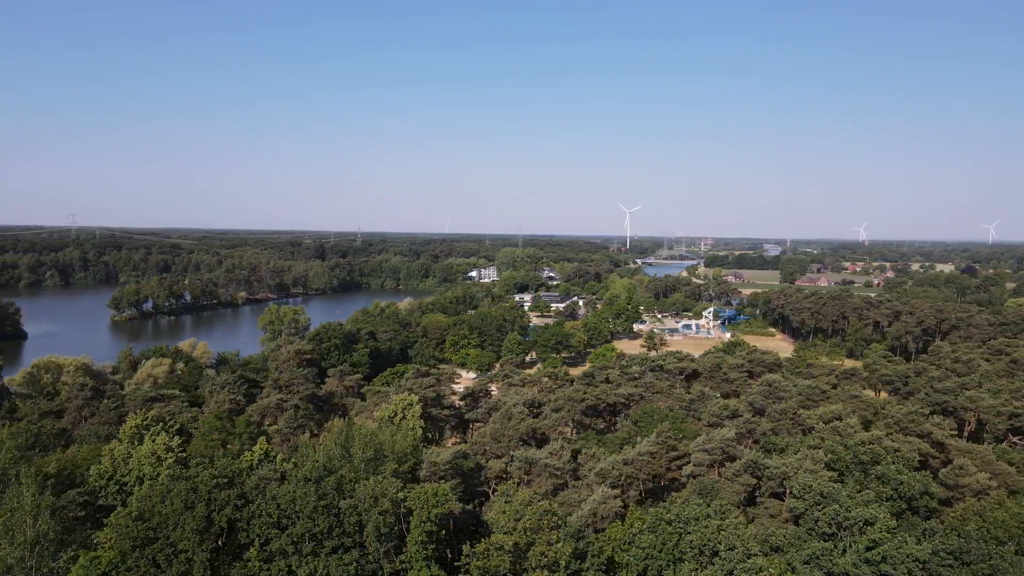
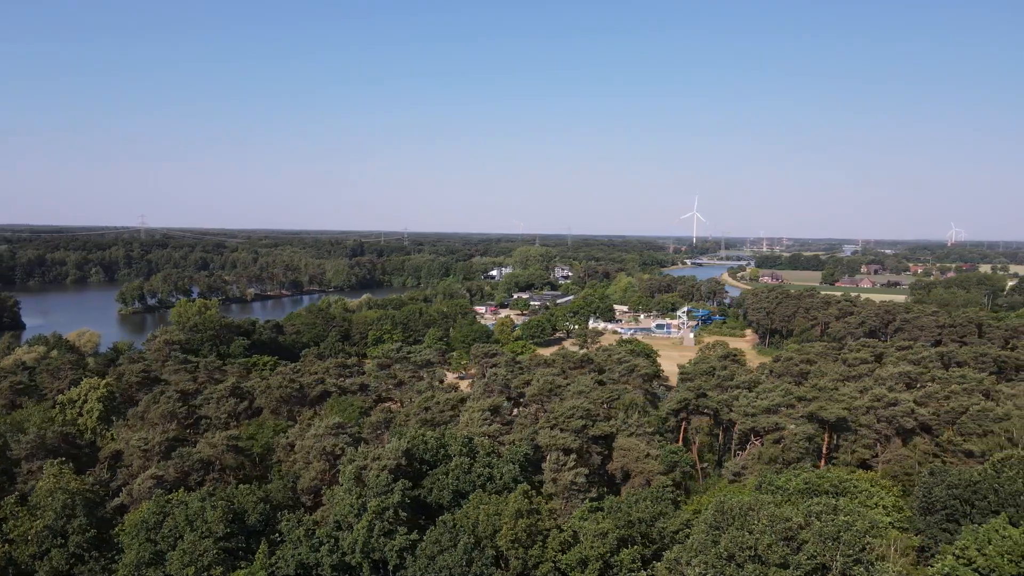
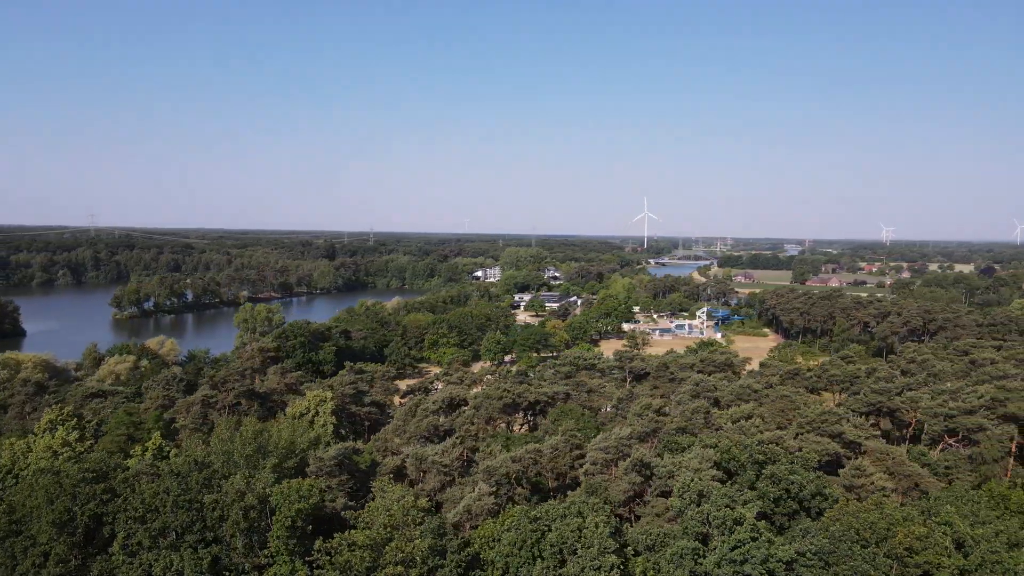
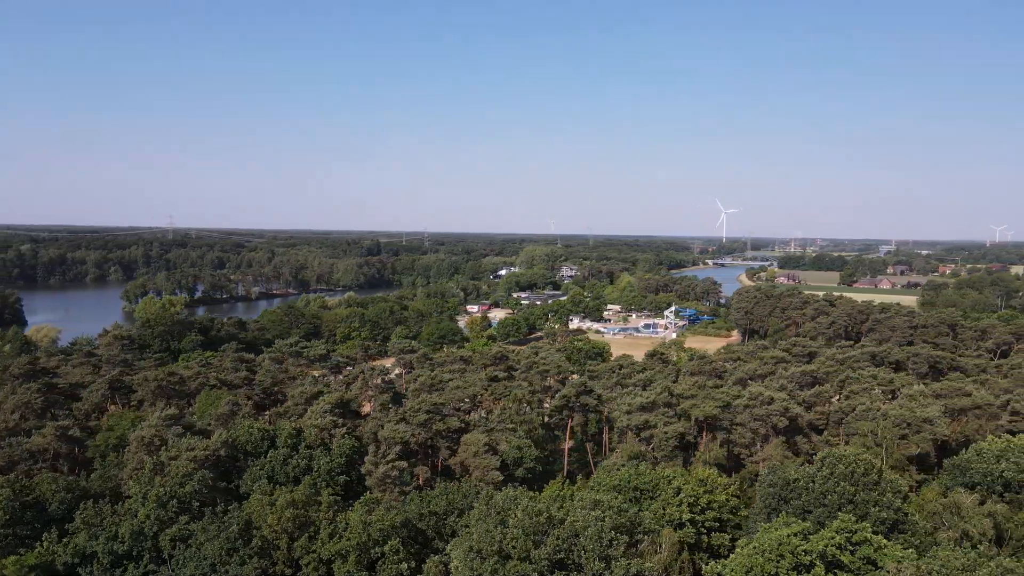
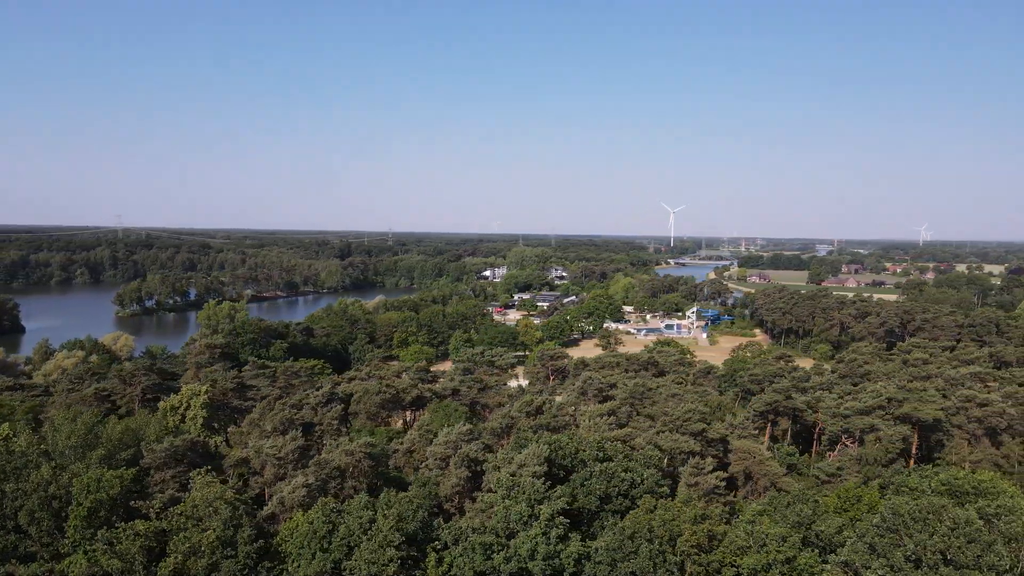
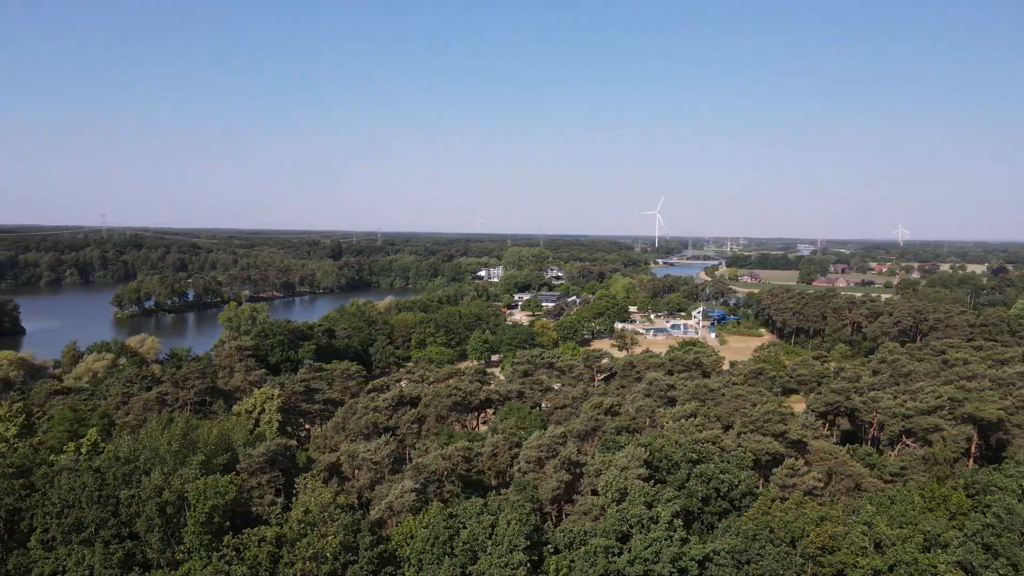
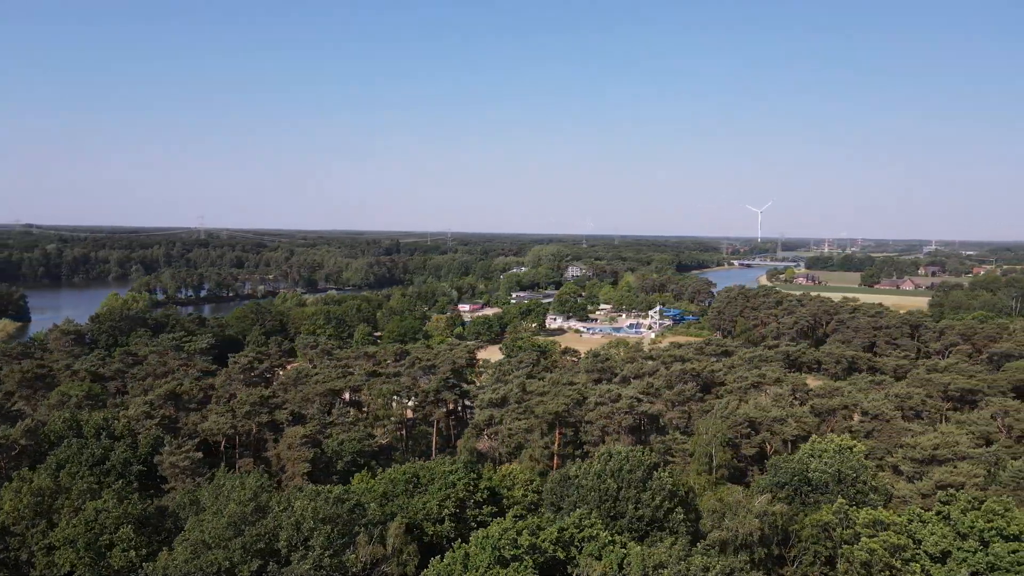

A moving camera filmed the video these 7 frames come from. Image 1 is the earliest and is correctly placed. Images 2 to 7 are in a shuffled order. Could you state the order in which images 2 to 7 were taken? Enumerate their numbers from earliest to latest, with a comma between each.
3, 6, 5, 2, 4, 7
